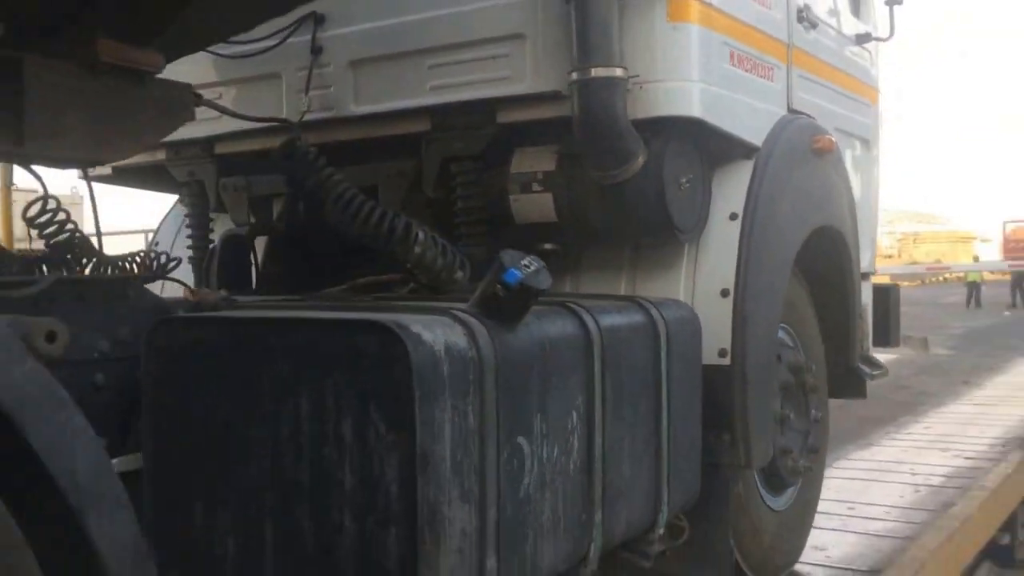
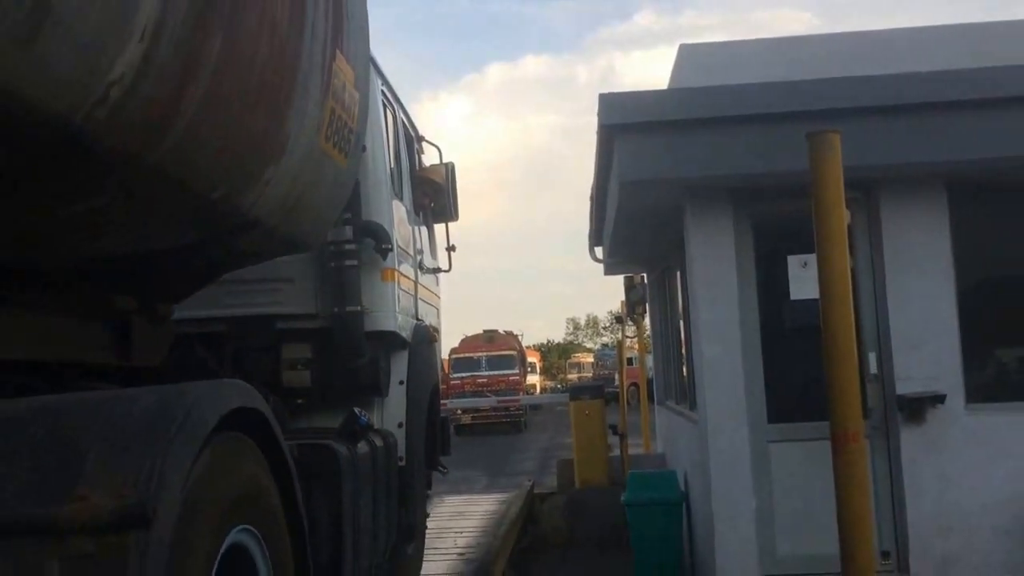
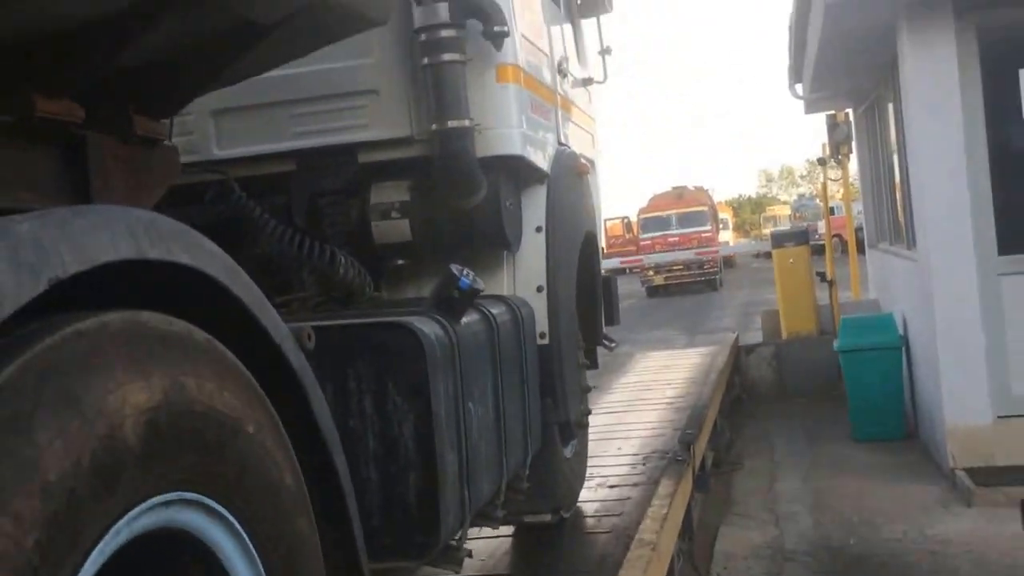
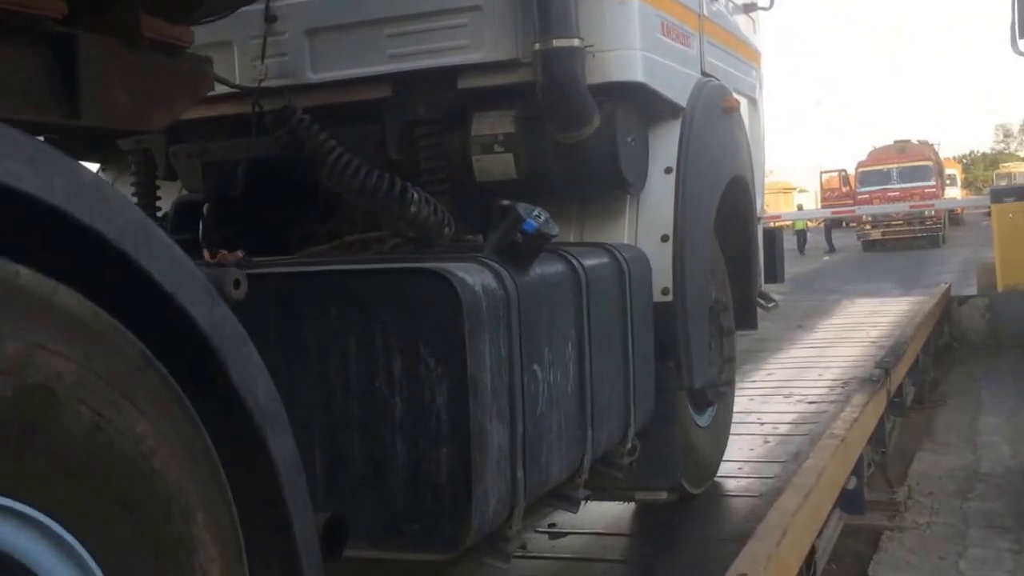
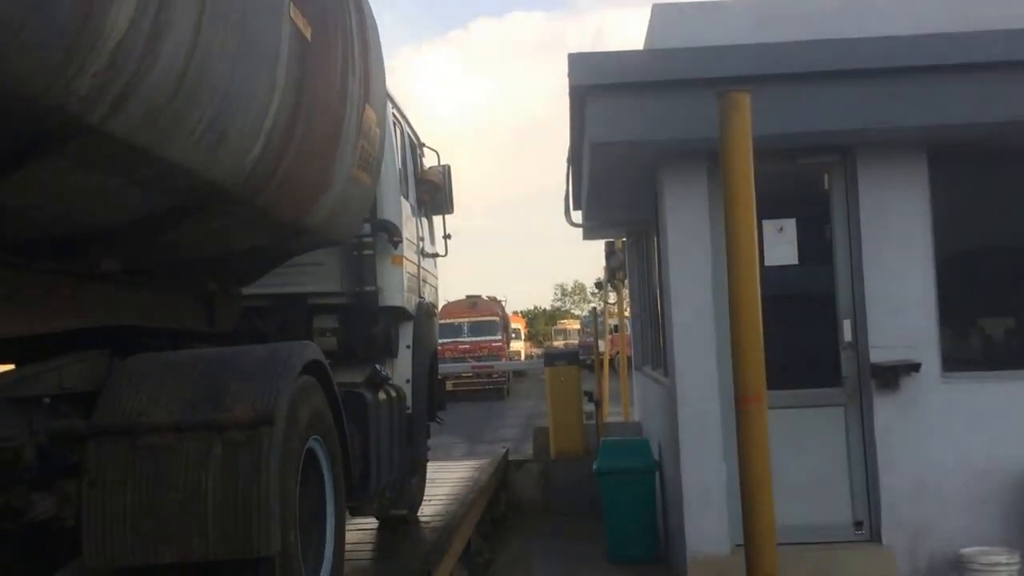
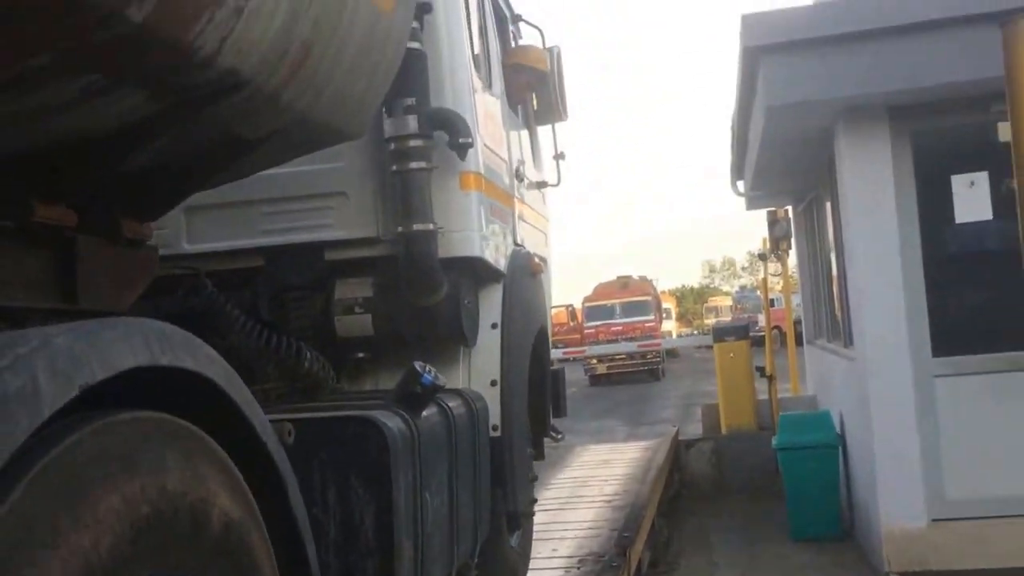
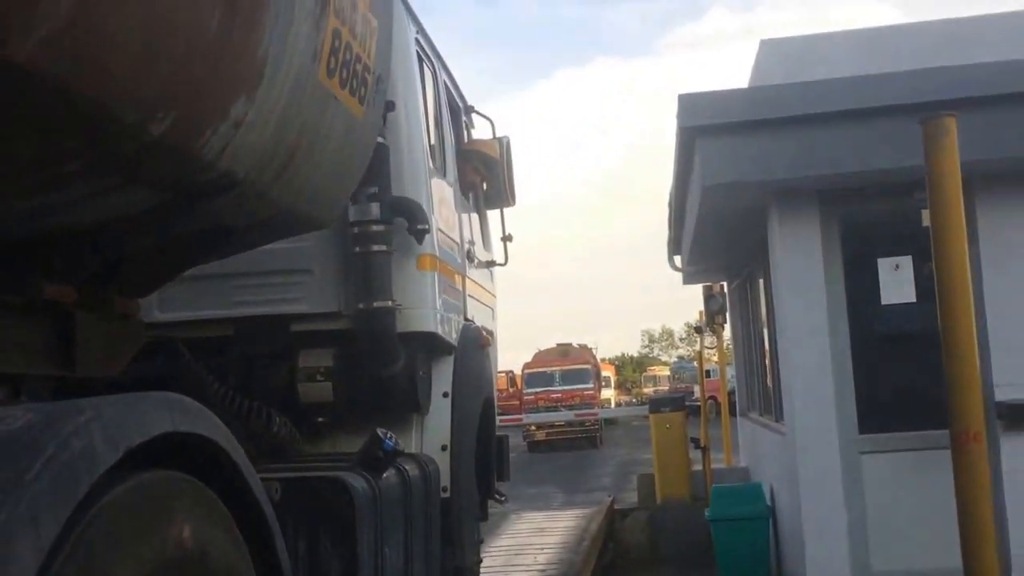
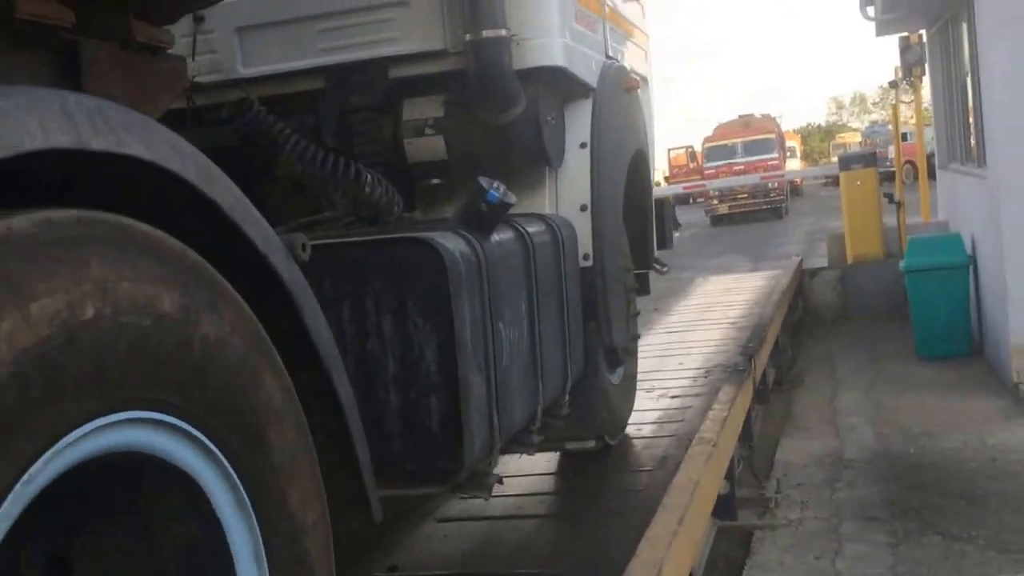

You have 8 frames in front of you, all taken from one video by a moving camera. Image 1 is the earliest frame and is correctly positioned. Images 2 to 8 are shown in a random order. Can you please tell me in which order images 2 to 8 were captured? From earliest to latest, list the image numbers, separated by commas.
4, 8, 3, 6, 7, 2, 5
